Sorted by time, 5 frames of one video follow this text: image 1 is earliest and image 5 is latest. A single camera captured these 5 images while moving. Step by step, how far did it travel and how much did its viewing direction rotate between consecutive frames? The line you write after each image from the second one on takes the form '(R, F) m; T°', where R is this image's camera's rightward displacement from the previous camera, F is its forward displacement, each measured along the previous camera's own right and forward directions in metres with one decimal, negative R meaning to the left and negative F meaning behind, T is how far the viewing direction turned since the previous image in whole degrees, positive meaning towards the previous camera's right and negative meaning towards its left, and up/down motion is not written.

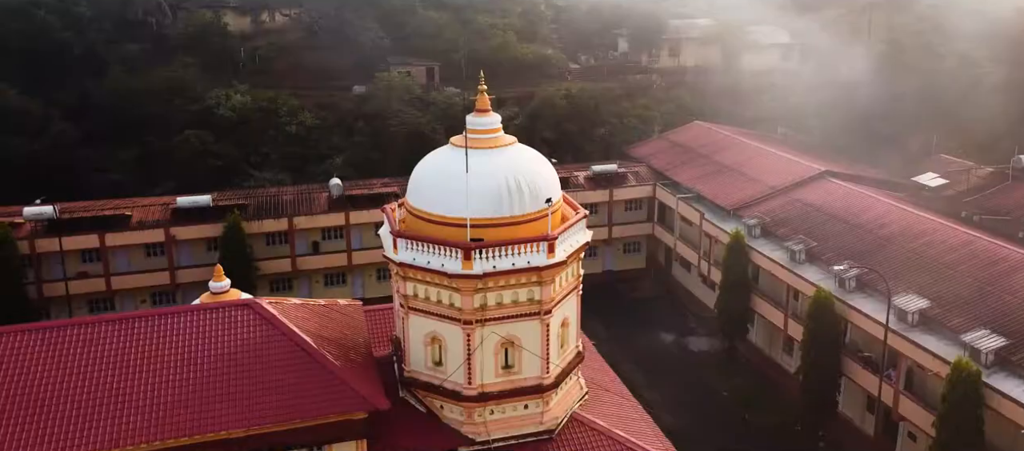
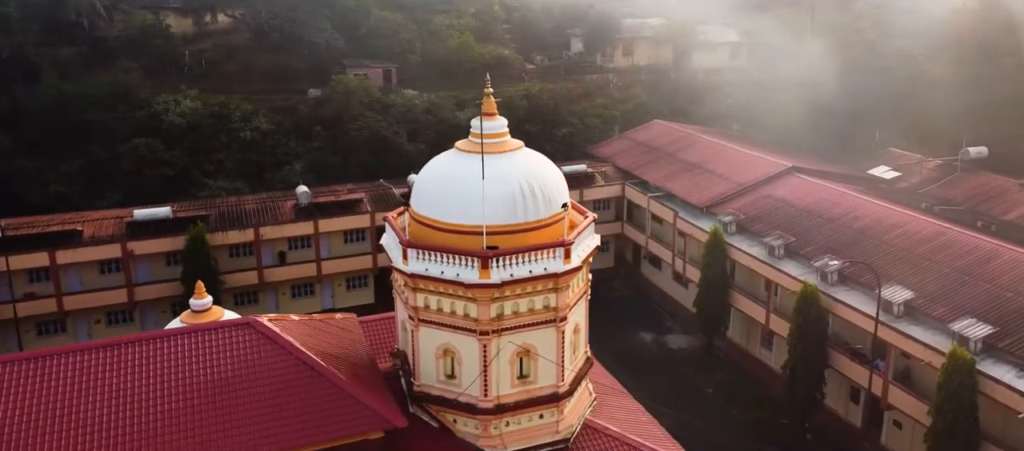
(-2.7, +0.5) m; +6°
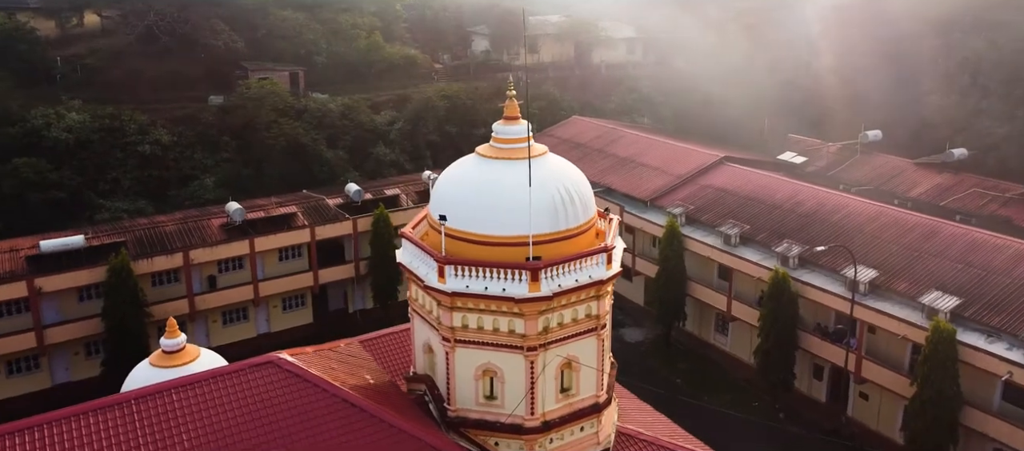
(-5.7, +1.6) m; +12°
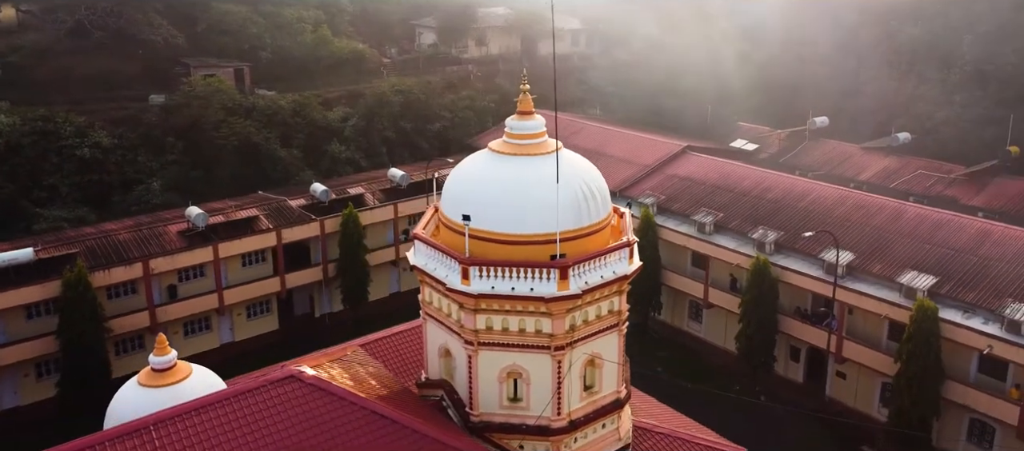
(-3.1, +0.8) m; +7°
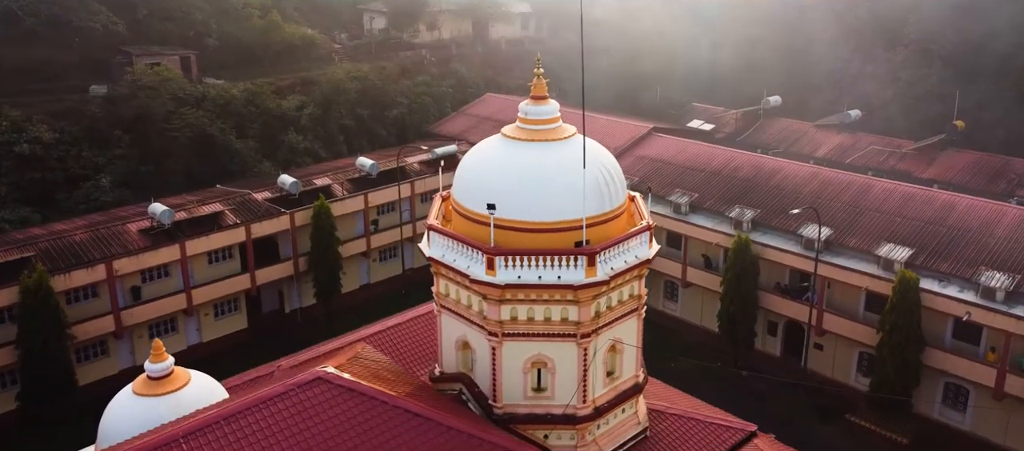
(-2.7, +0.7) m; +6°
